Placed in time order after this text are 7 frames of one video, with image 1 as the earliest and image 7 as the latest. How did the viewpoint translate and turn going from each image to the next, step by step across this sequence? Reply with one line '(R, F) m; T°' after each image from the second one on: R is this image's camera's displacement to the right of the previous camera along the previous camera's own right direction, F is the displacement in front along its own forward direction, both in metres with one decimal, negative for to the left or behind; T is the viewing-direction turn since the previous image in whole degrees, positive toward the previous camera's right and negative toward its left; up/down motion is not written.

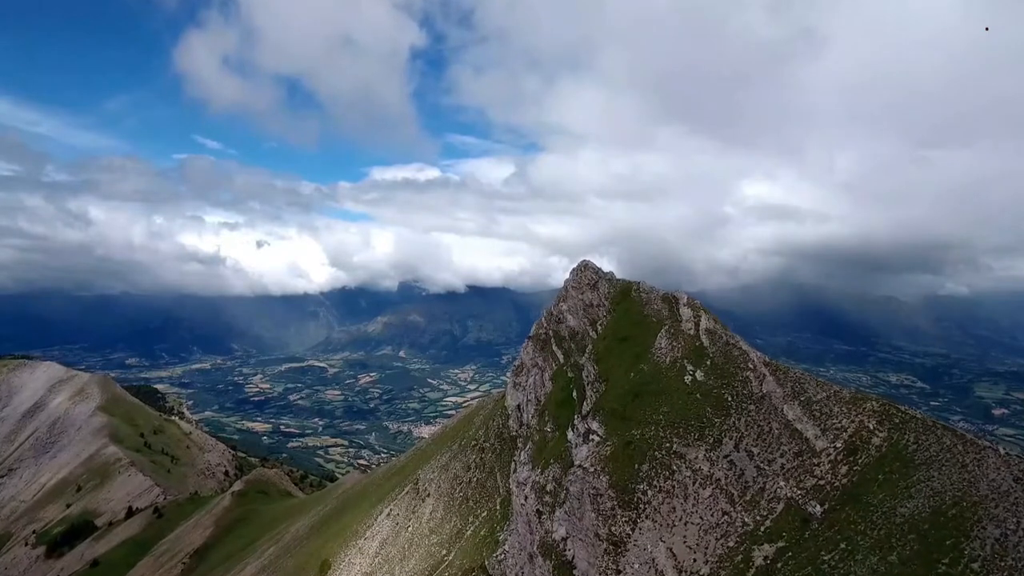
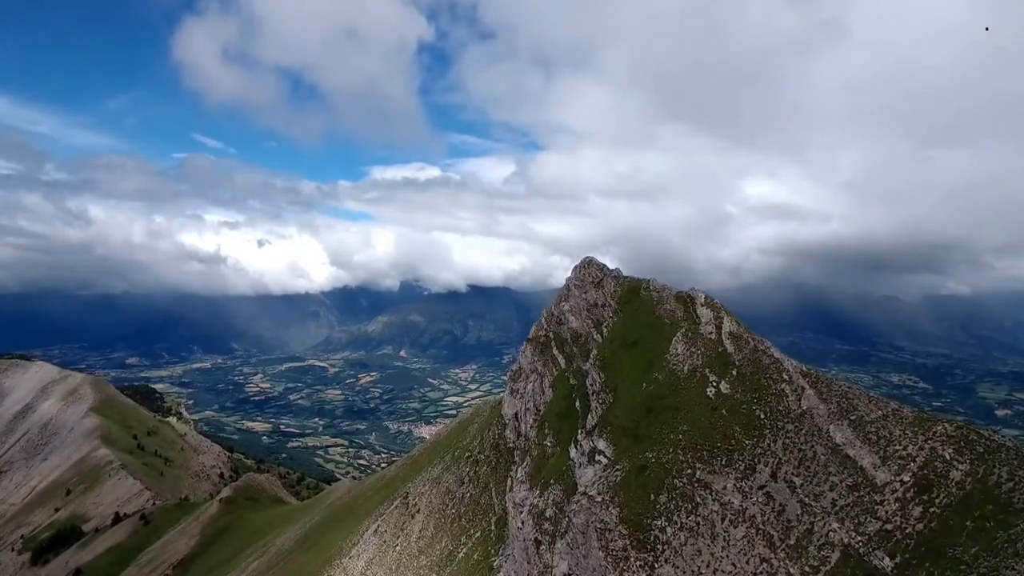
(+0.4, +5.5) m; 0°
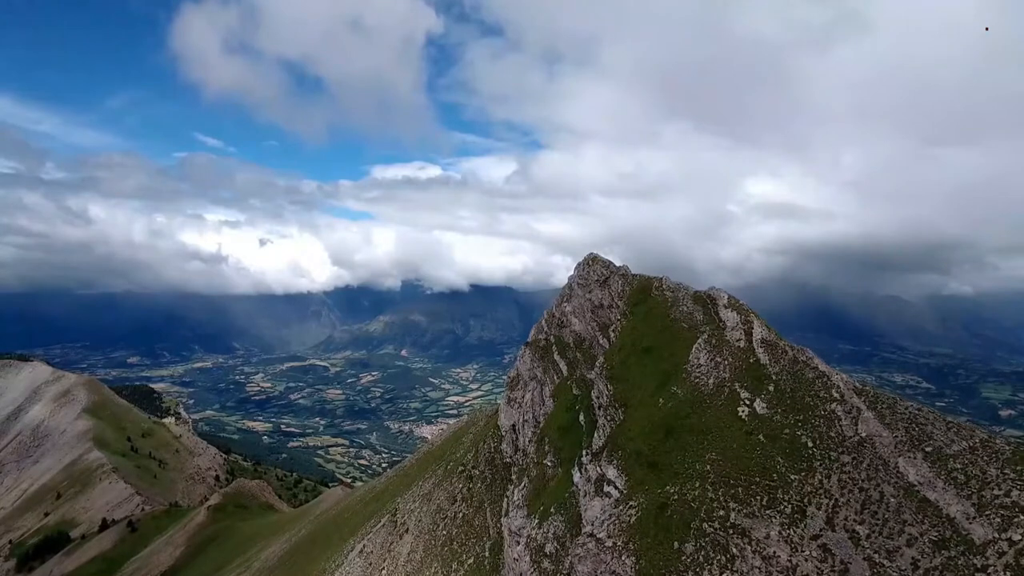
(+0.4, +5.5) m; 0°
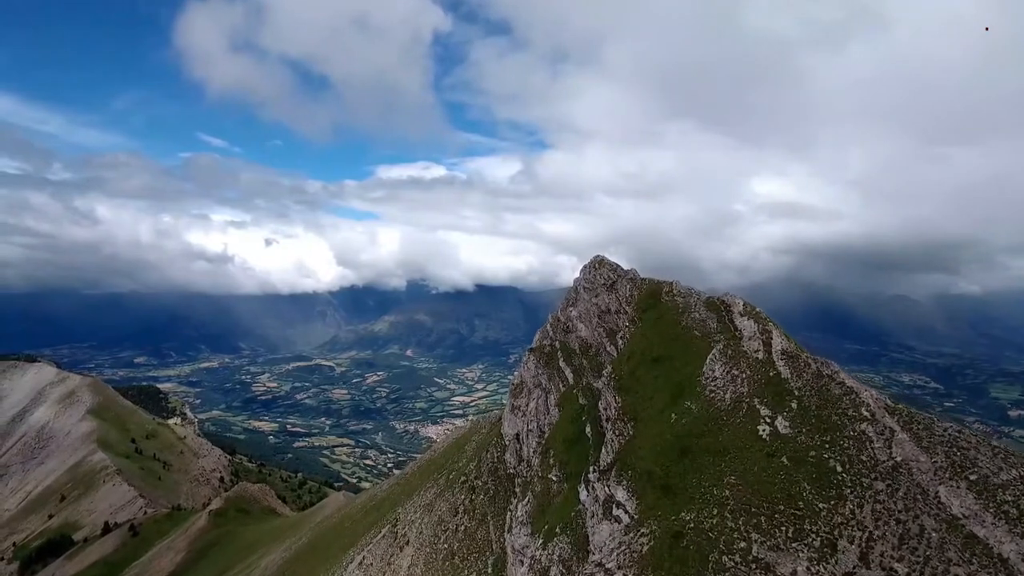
(+0.1, +2.0) m; 0°
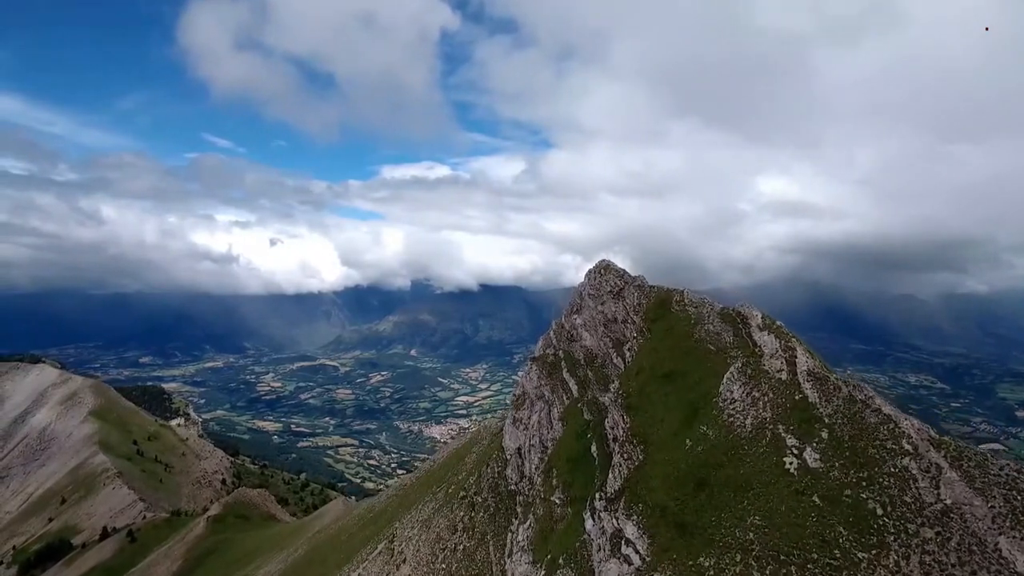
(+0.2, +2.6) m; 0°
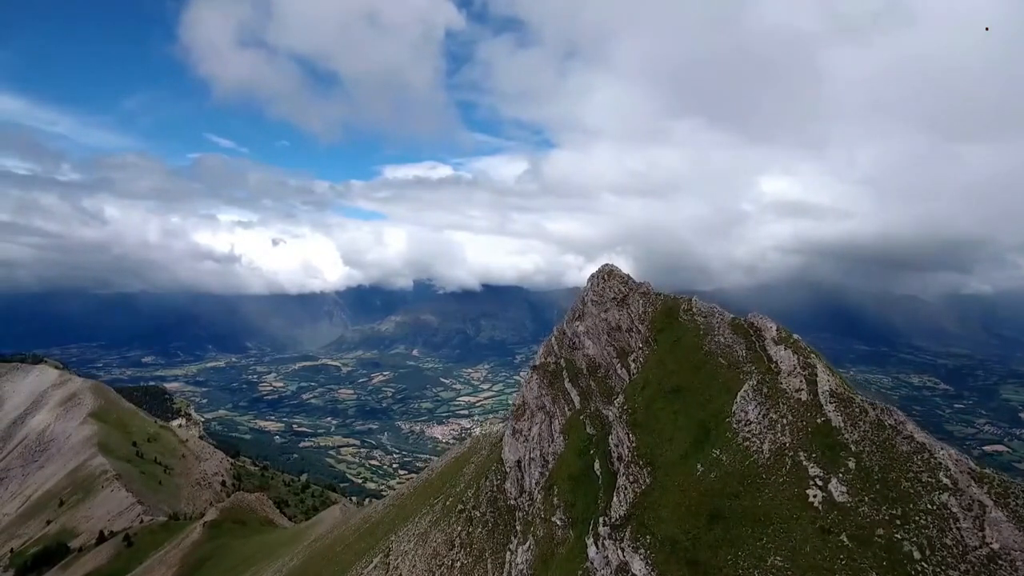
(+0.2, +2.0) m; 0°
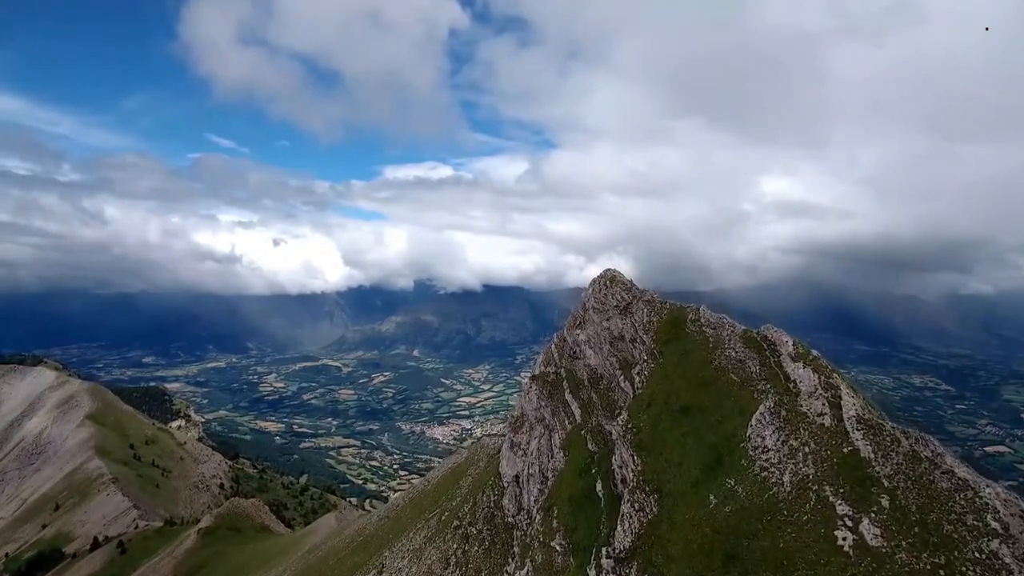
(+0.2, +2.2) m; 0°
